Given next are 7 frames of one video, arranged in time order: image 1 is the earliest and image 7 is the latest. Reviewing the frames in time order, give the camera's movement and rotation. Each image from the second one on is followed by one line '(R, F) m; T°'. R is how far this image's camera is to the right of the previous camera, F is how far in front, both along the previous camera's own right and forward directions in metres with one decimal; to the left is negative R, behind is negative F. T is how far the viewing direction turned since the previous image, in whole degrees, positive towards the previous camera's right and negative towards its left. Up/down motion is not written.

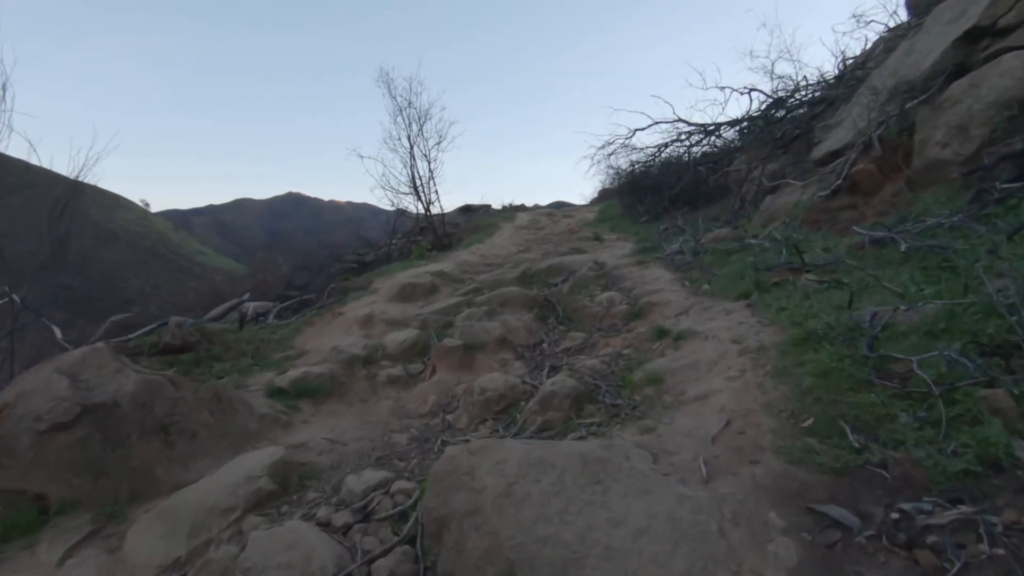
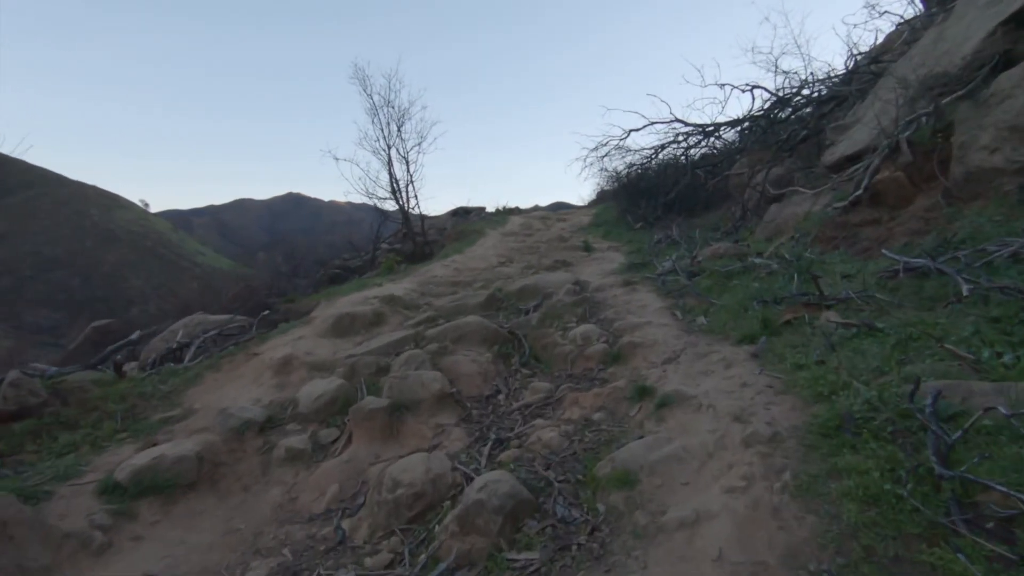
(+0.5, +1.2) m; 0°
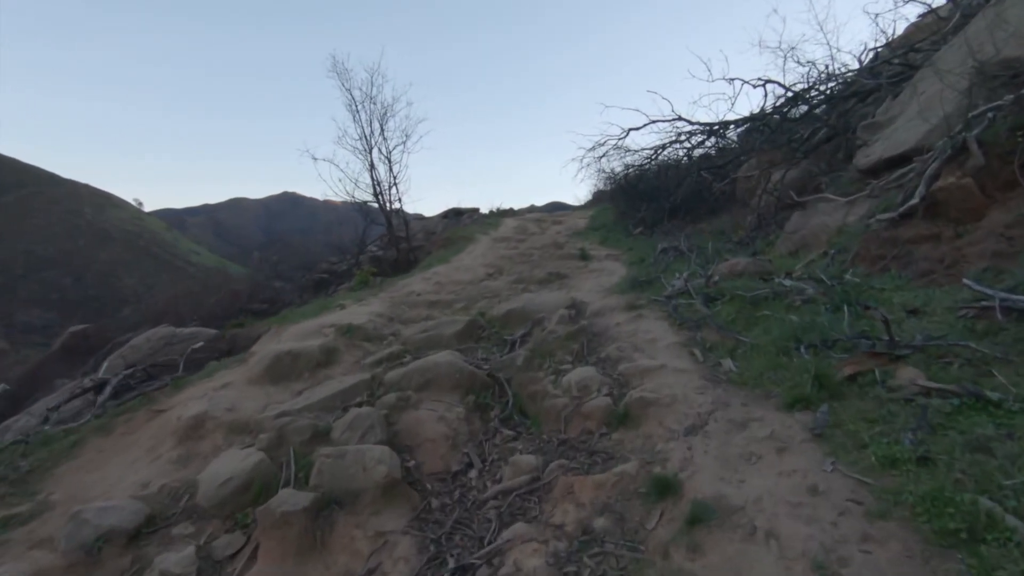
(+0.1, +1.2) m; 0°
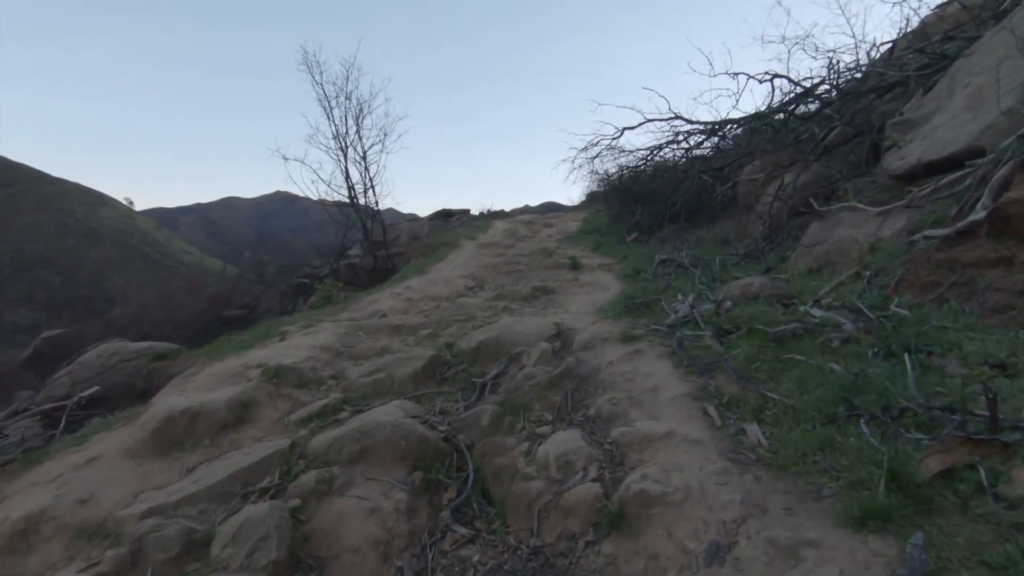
(+0.2, +1.1) m; +1°
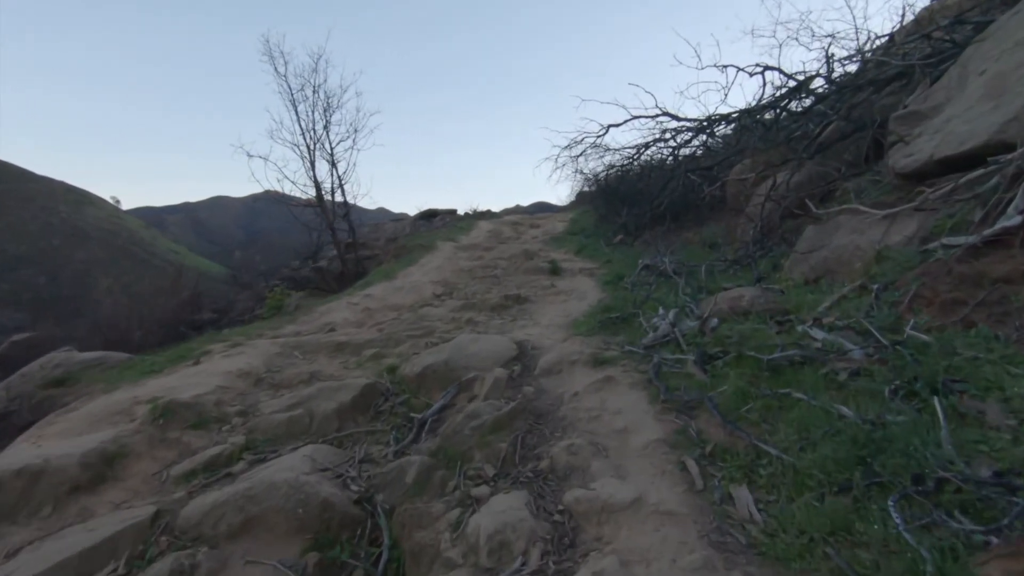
(+0.3, +0.8) m; +1°
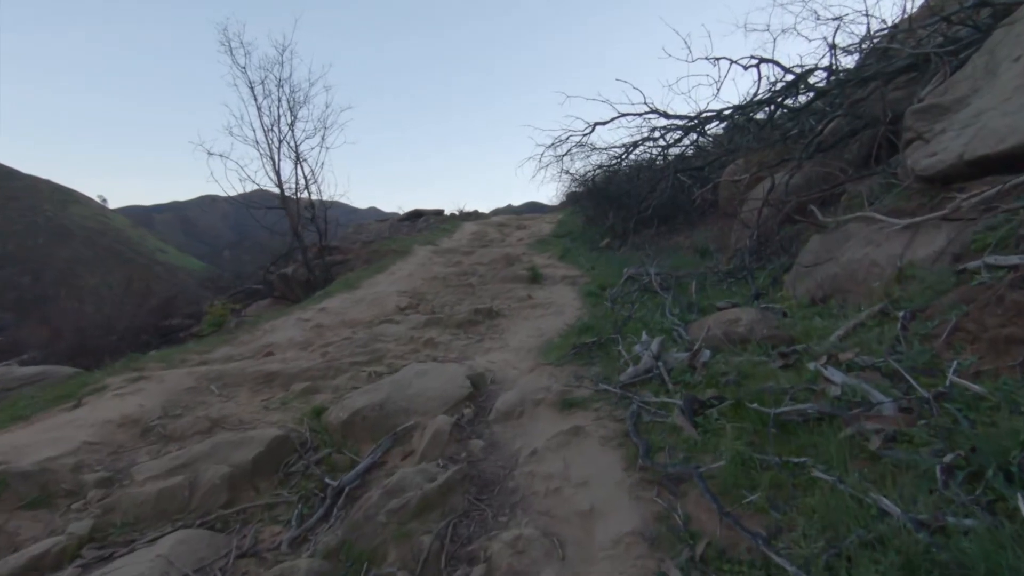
(+0.3, +0.8) m; +1°
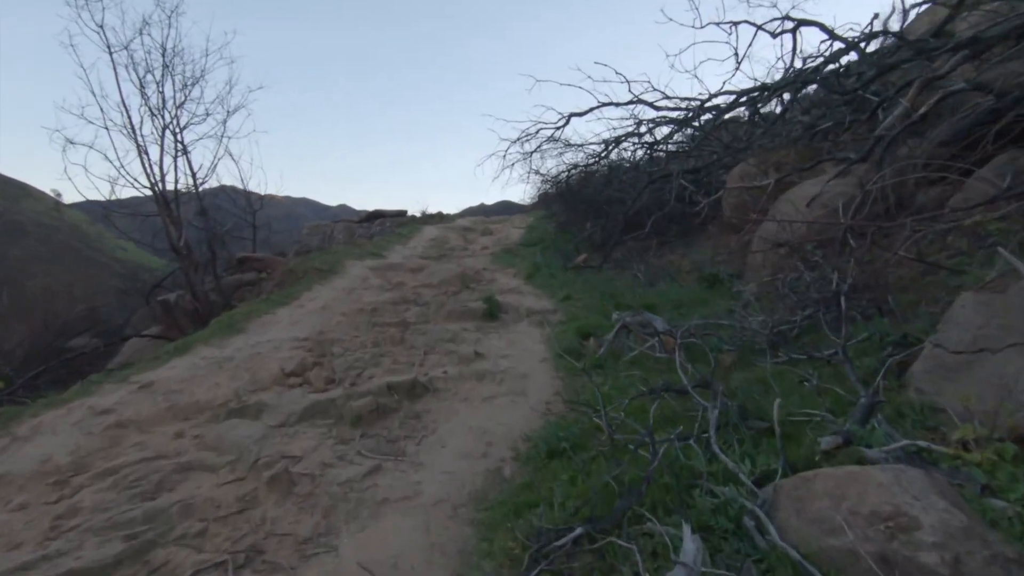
(+0.4, +2.7) m; +3°
